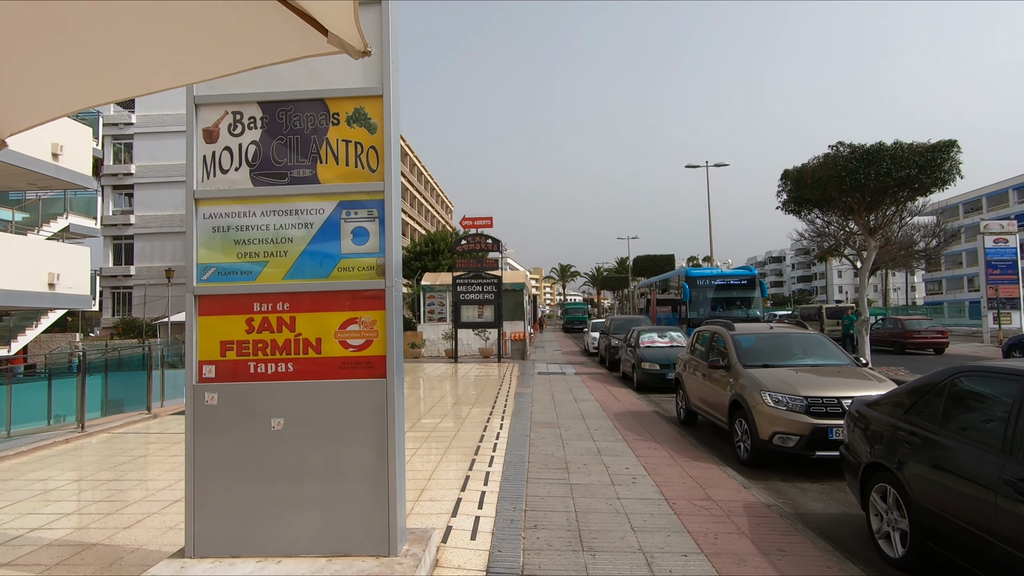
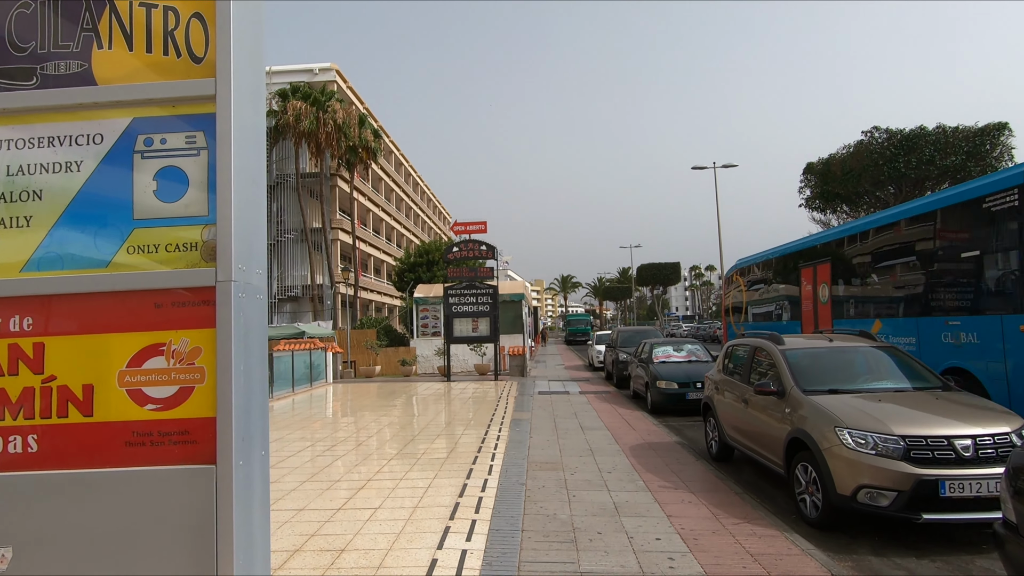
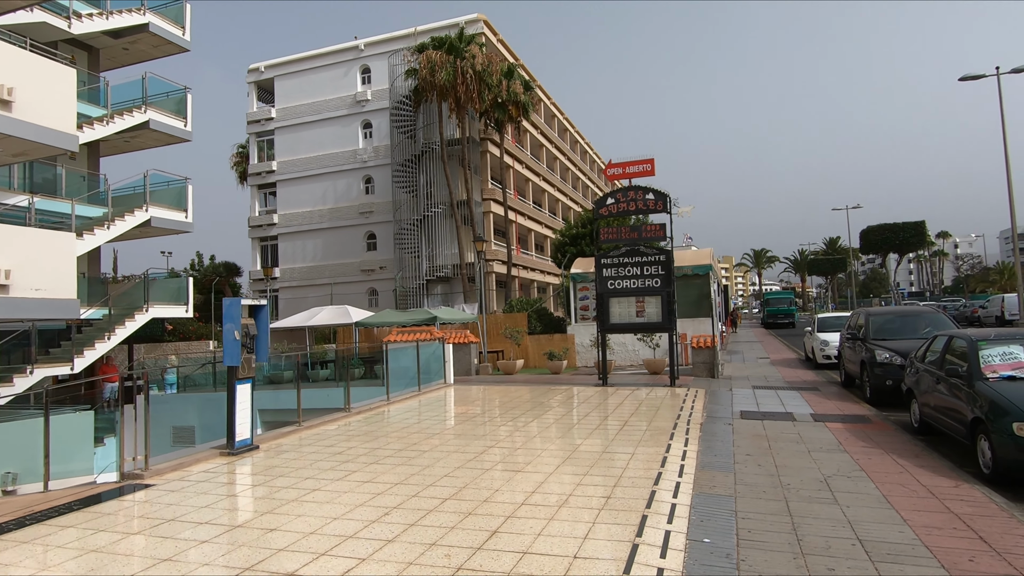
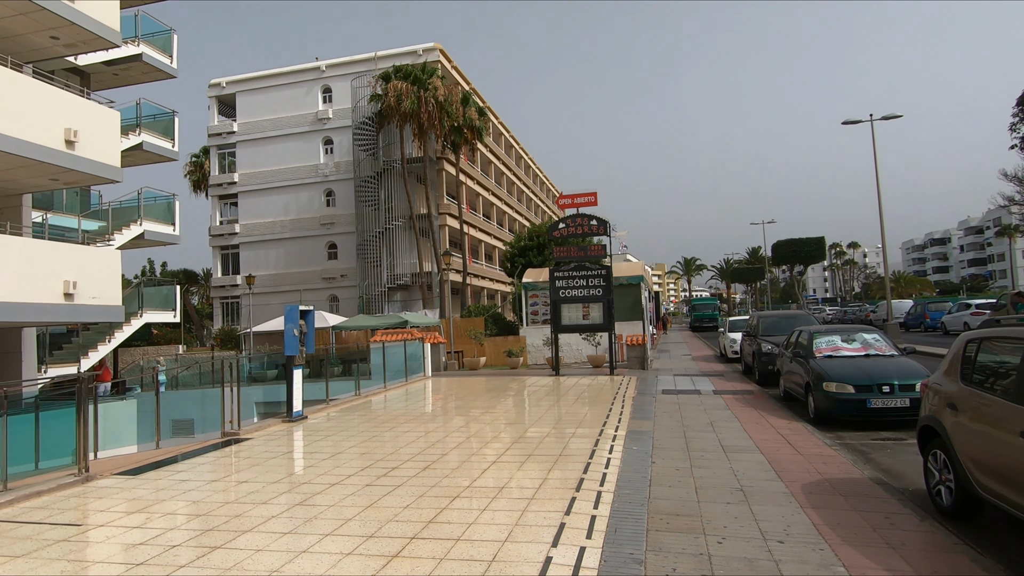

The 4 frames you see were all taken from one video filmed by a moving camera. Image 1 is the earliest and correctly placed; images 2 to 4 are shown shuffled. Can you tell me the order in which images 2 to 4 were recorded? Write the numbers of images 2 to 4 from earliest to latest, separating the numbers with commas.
2, 4, 3
